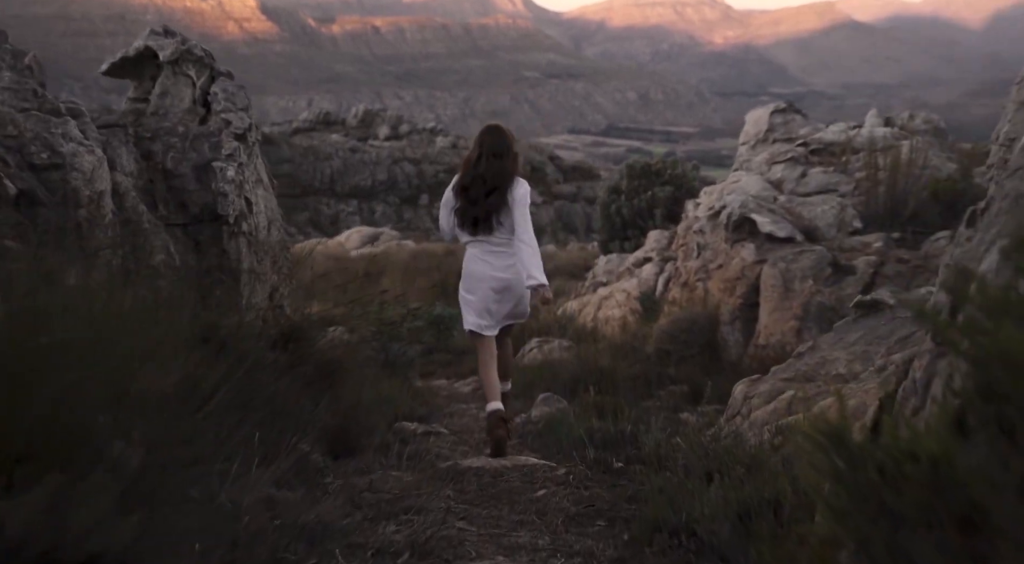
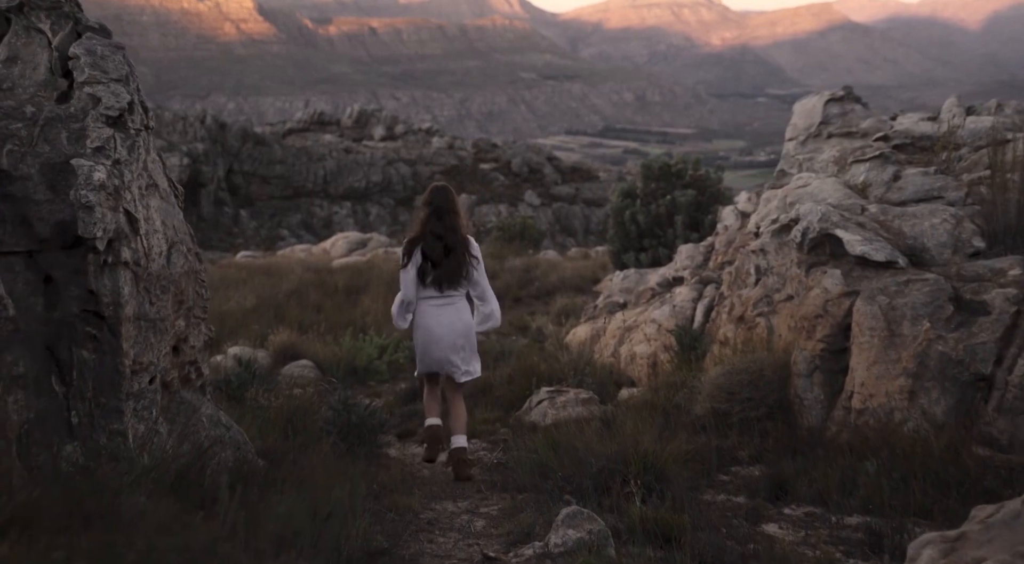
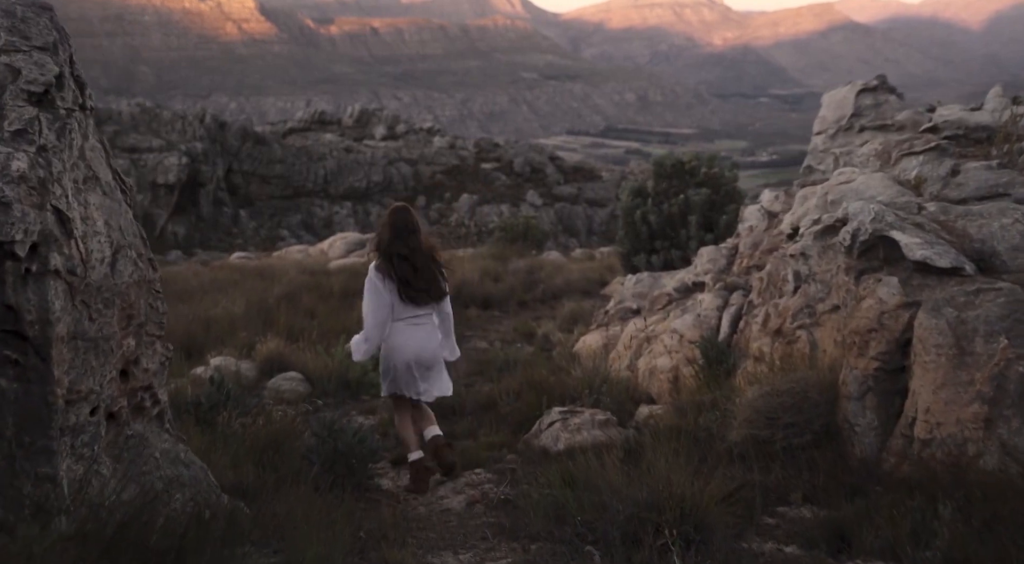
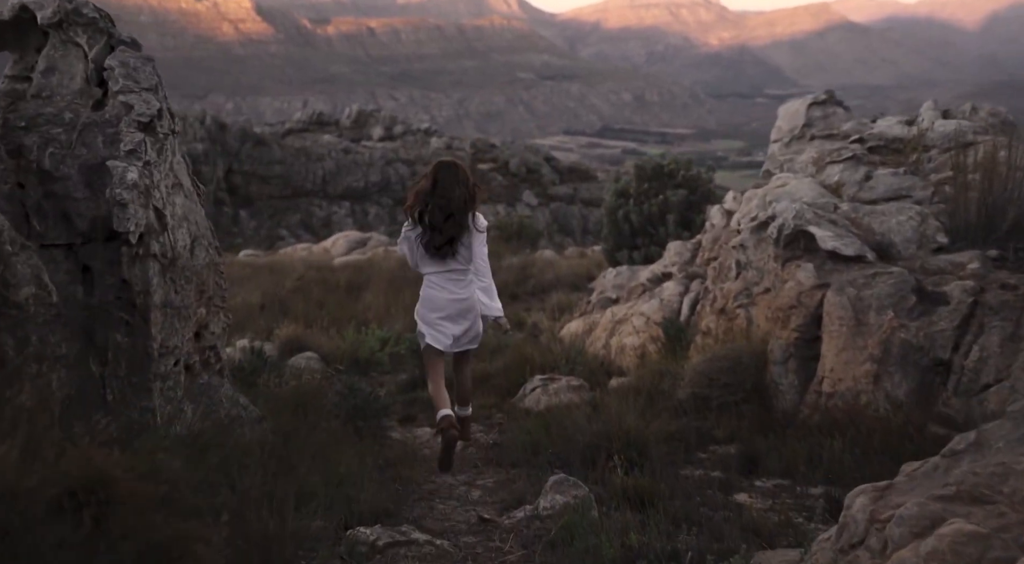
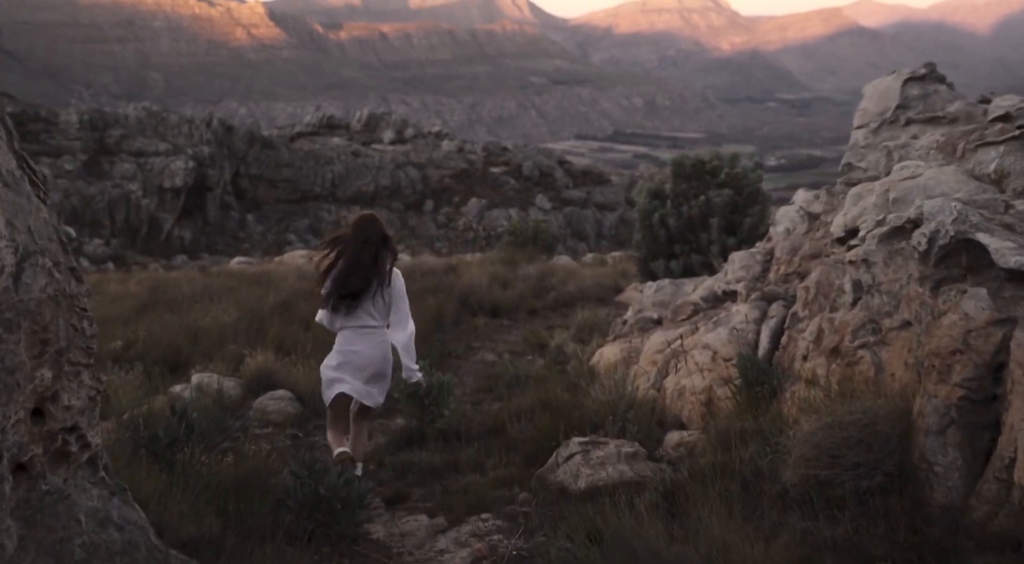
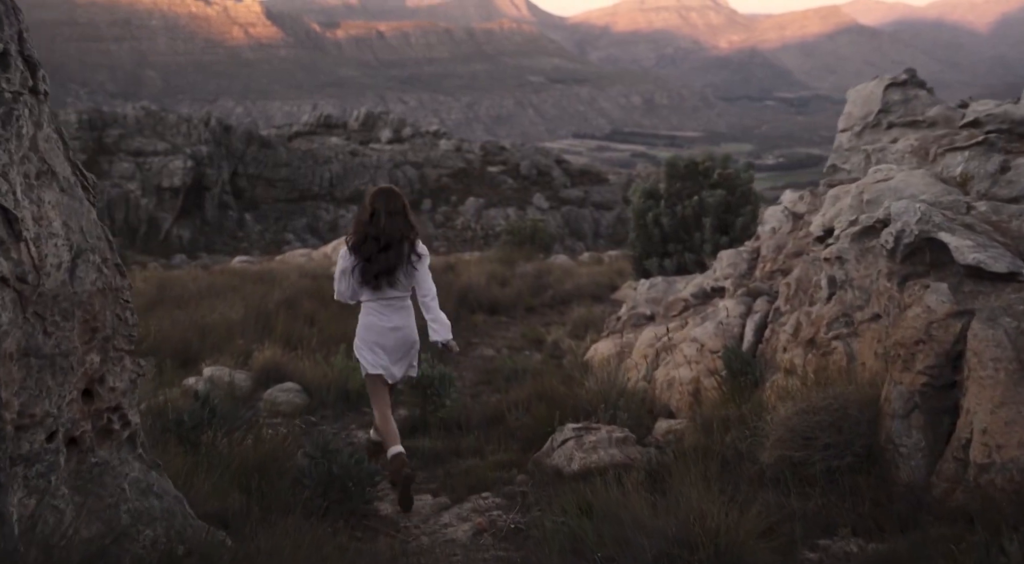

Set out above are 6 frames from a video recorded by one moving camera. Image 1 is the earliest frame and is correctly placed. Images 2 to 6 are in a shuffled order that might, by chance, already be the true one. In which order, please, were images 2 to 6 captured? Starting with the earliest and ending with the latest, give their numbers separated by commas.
4, 2, 3, 6, 5
